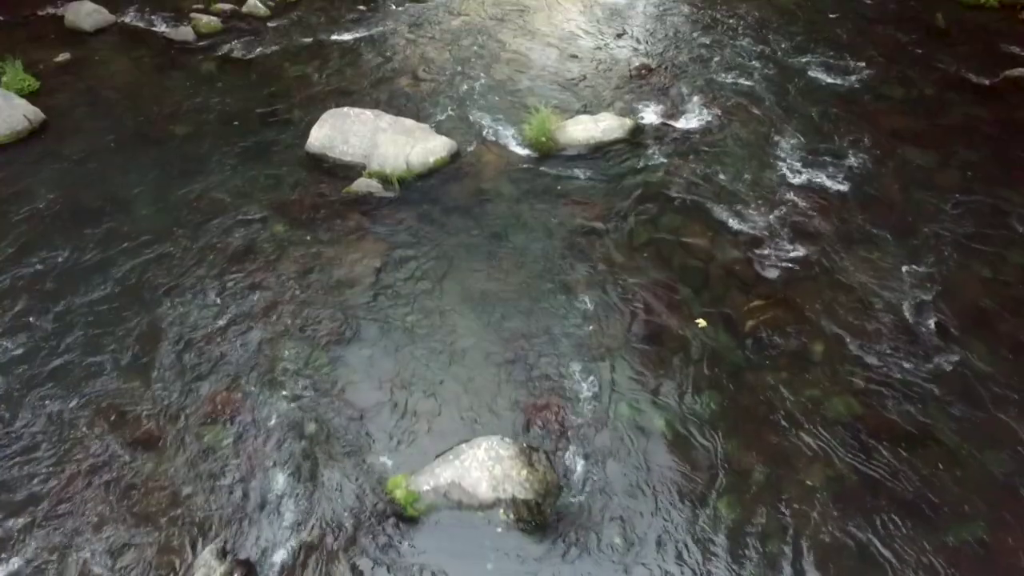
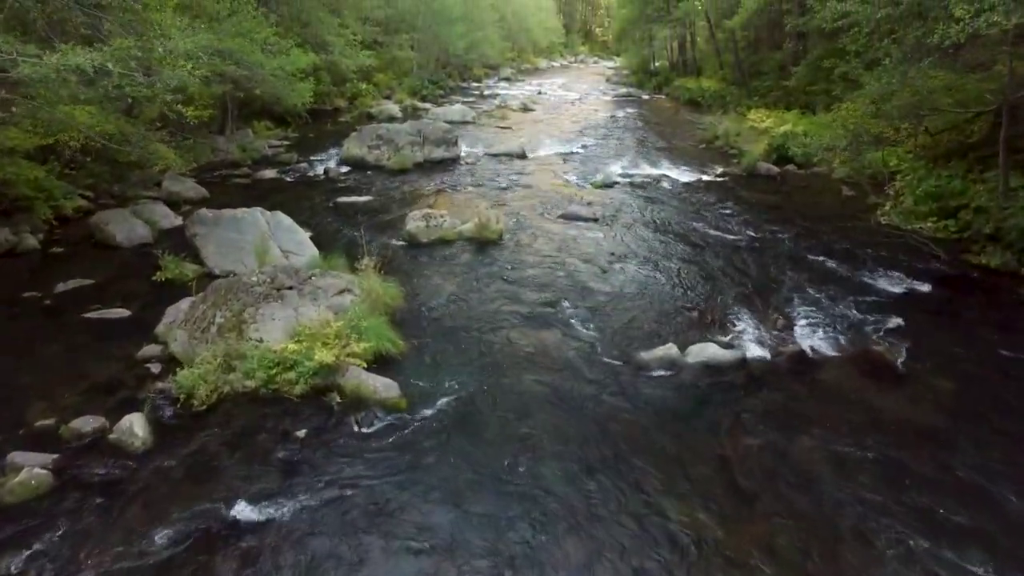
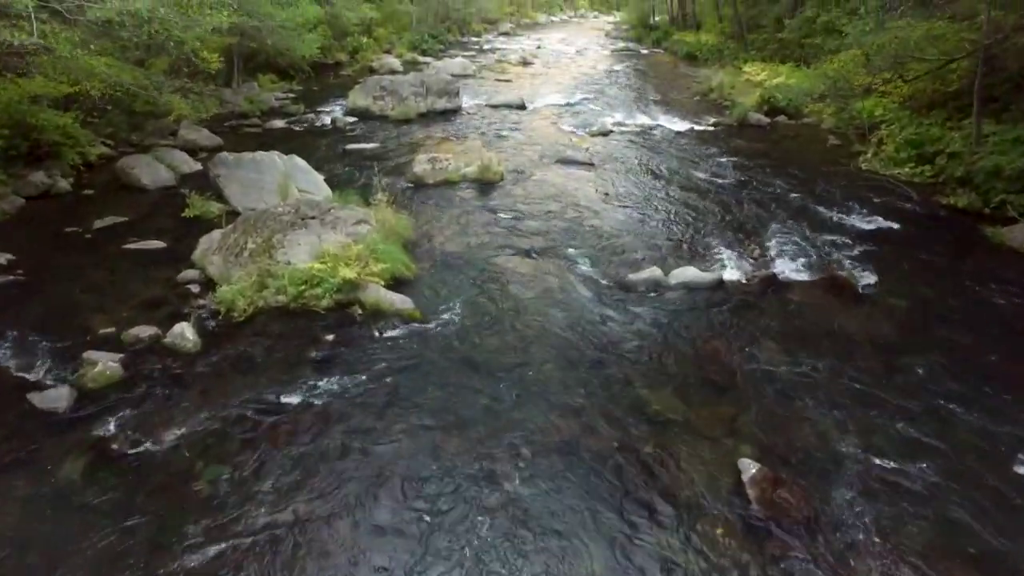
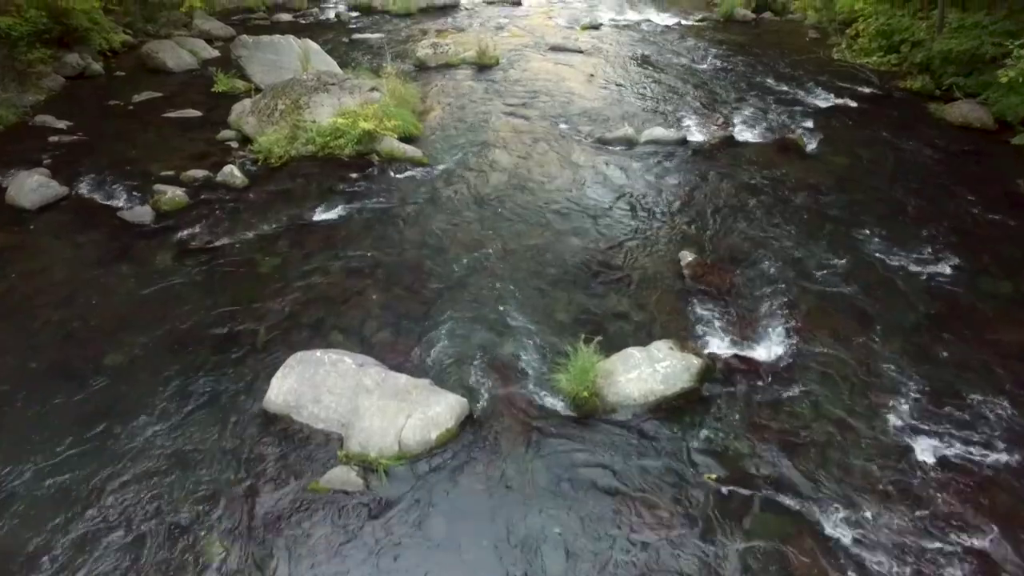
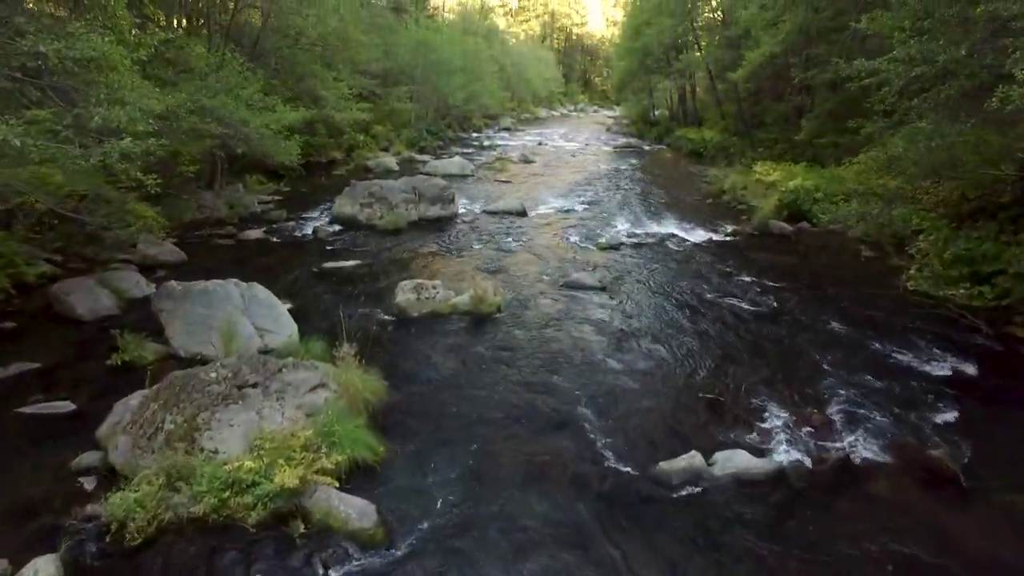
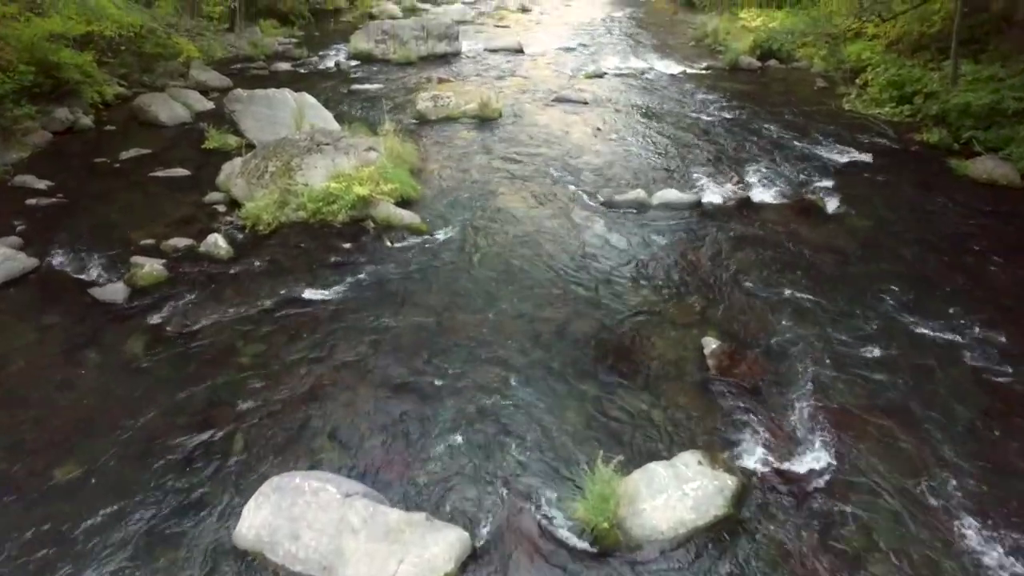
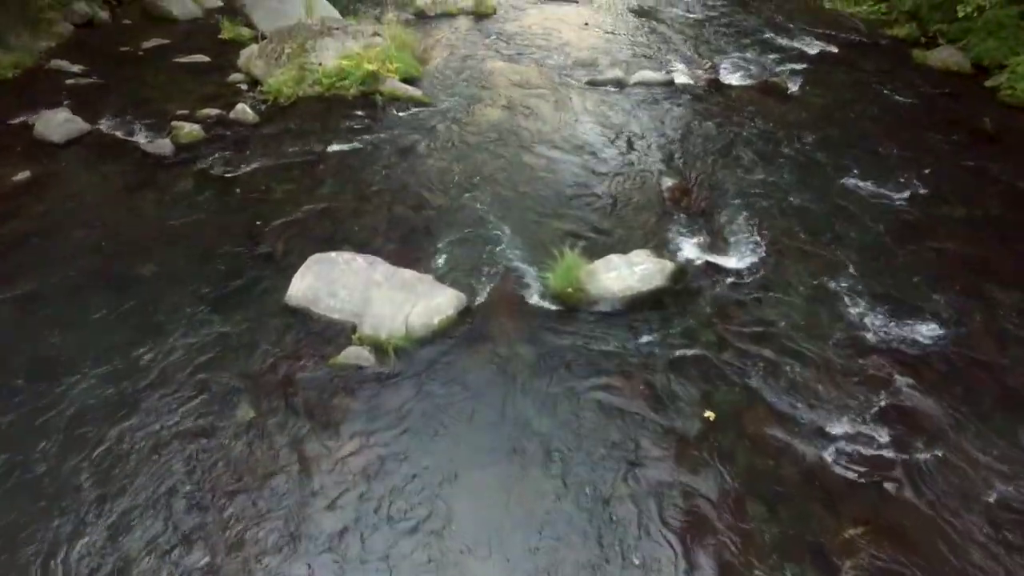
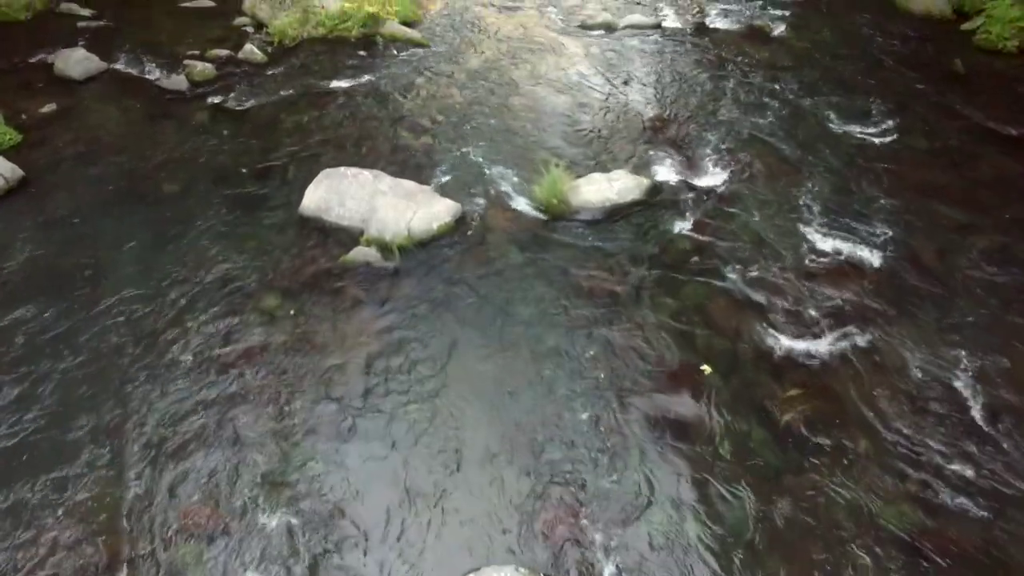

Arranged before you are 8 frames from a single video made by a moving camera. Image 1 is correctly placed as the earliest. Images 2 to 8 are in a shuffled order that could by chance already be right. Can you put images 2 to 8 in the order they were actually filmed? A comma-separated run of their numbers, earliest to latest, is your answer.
8, 7, 4, 6, 3, 2, 5
